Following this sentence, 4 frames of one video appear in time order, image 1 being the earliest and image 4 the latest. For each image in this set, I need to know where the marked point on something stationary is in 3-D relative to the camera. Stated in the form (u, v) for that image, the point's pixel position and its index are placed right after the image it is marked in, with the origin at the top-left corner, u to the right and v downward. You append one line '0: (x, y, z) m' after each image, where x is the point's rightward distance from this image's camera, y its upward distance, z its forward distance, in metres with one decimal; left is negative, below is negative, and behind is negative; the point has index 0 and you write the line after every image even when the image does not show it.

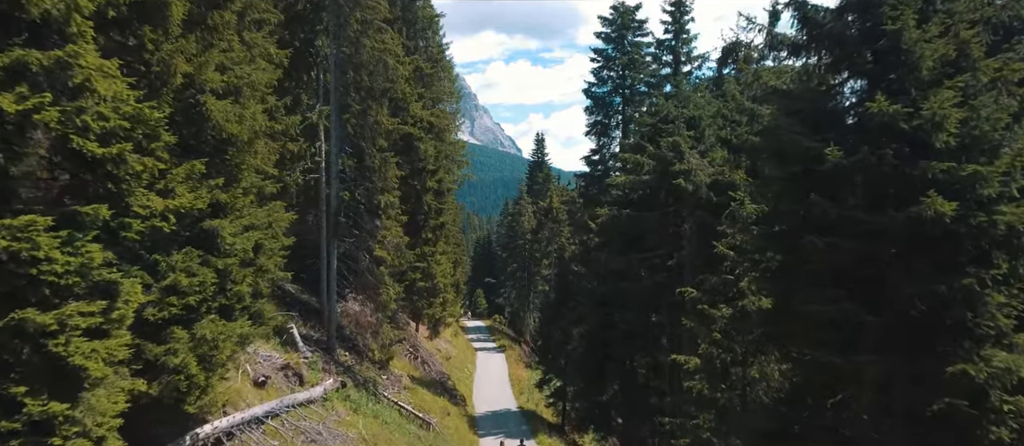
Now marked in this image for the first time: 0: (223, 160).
0: (-4.4, +0.9, +11.5) m
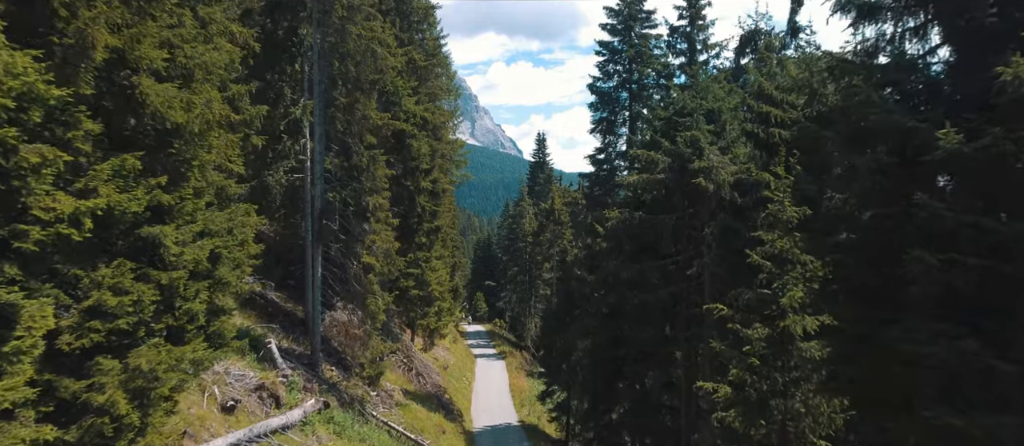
0: (-4.5, +0.9, +9.7) m
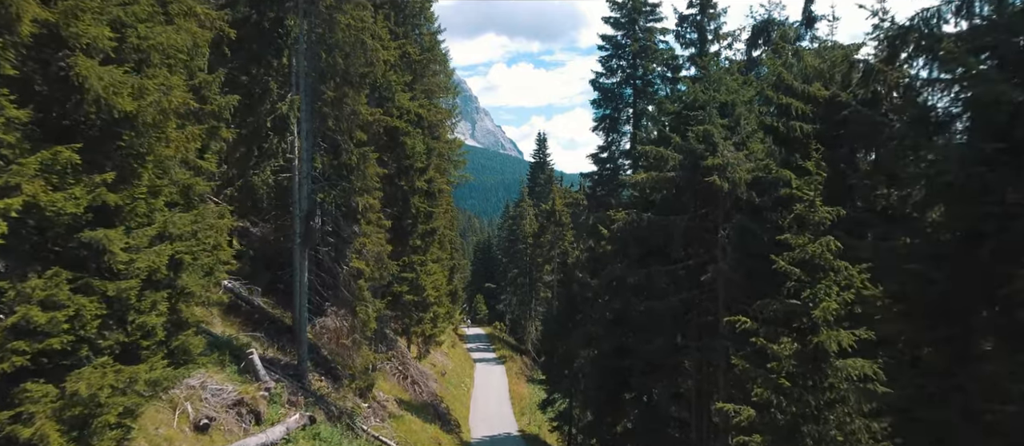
0: (-4.5, +0.8, +8.5) m
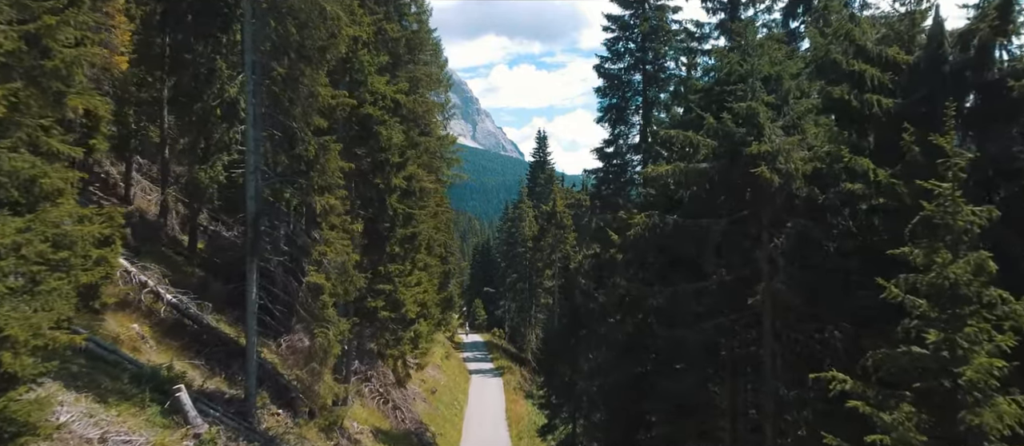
0: (-4.7, +0.8, +5.3) m
